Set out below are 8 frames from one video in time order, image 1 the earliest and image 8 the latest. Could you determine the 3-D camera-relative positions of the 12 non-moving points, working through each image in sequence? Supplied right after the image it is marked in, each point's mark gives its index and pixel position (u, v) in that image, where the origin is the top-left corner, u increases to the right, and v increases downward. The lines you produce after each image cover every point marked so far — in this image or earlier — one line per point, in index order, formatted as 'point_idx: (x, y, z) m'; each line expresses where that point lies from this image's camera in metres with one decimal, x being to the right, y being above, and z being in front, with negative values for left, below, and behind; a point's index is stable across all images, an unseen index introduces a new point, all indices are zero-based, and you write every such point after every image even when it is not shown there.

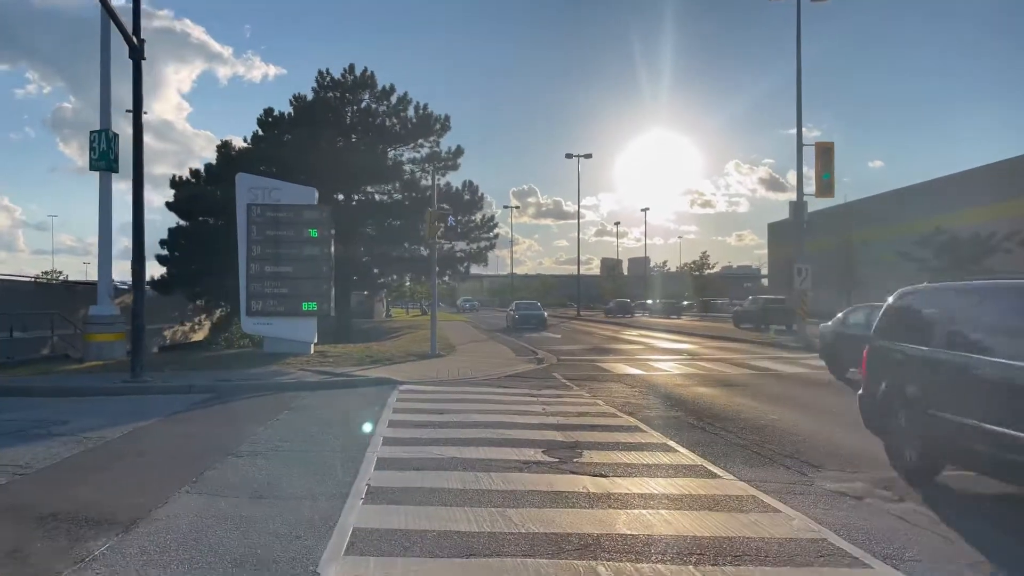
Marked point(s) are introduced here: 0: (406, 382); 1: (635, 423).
0: (-2.4, -2.0, +17.5) m
1: (+1.9, -2.1, +12.2) m
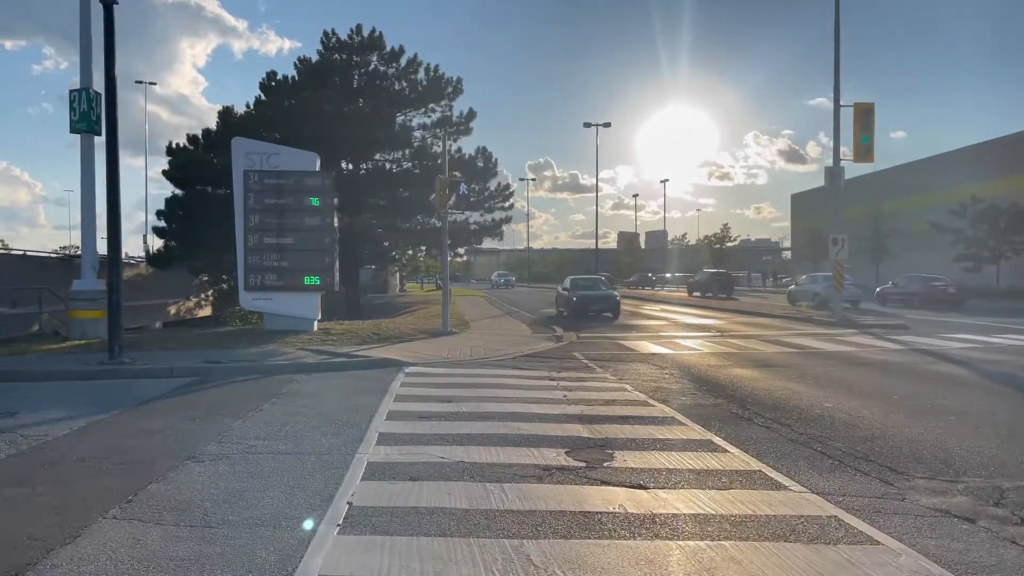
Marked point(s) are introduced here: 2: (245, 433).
0: (-2.0, -1.5, +16.0) m
1: (+2.1, -1.7, +10.6) m
2: (-2.8, -1.5, +8.5) m
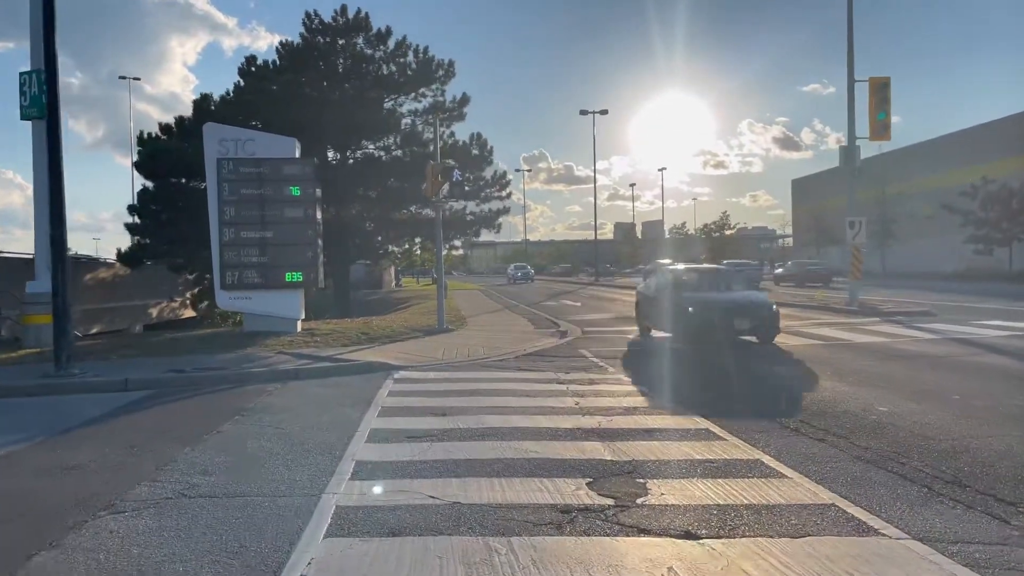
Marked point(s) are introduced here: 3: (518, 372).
0: (-2.0, -1.4, +14.4) m
1: (+2.1, -1.5, +9.0) m
2: (-2.8, -1.5, +6.8) m
3: (+0.1, -1.5, +14.2) m
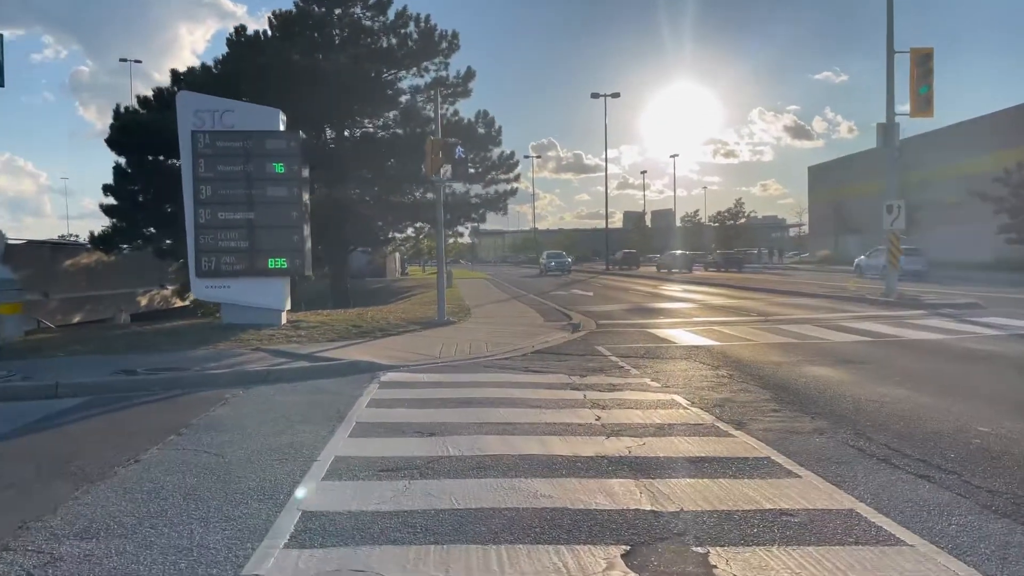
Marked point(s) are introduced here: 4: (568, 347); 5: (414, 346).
0: (-1.9, -1.2, +12.4) m
1: (+2.2, -1.4, +7.0) m
2: (-2.7, -1.4, +4.9) m
3: (+0.2, -1.3, +12.2) m
4: (+1.1, -1.1, +15.4) m
5: (-1.8, -1.1, +14.9) m
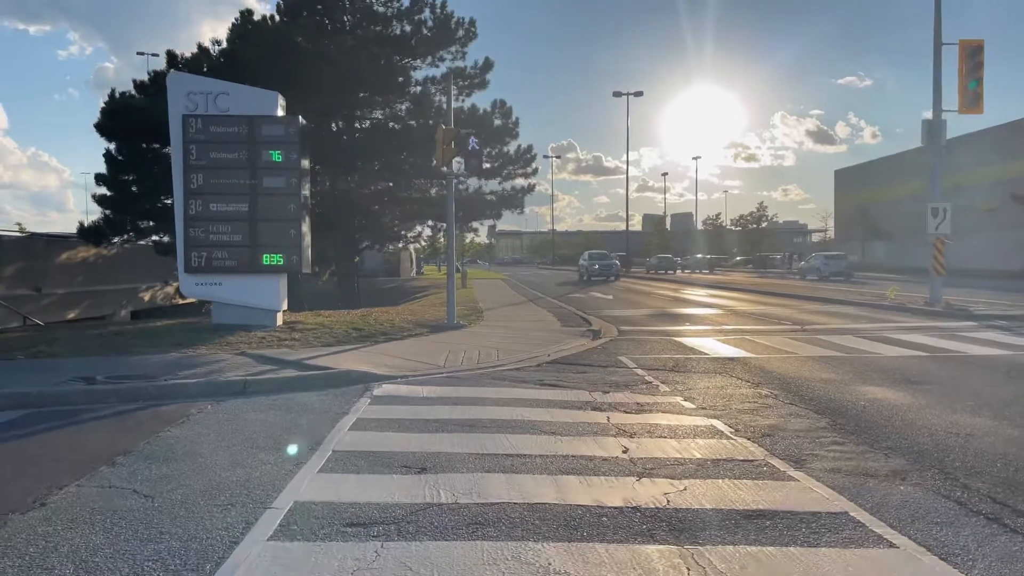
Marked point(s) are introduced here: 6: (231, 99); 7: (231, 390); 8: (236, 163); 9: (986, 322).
0: (-1.7, -1.2, +11.0) m
1: (+2.2, -1.5, +5.5) m
2: (-2.7, -1.4, +3.5) m
3: (+0.4, -1.3, +10.8) m
4: (+1.3, -1.2, +13.9) m
5: (-1.6, -1.1, +13.5) m
6: (-5.6, +3.8, +16.2) m
7: (-3.4, -1.2, +9.8) m
8: (-5.4, +2.5, +15.8) m
9: (+11.5, -0.8, +19.5) m
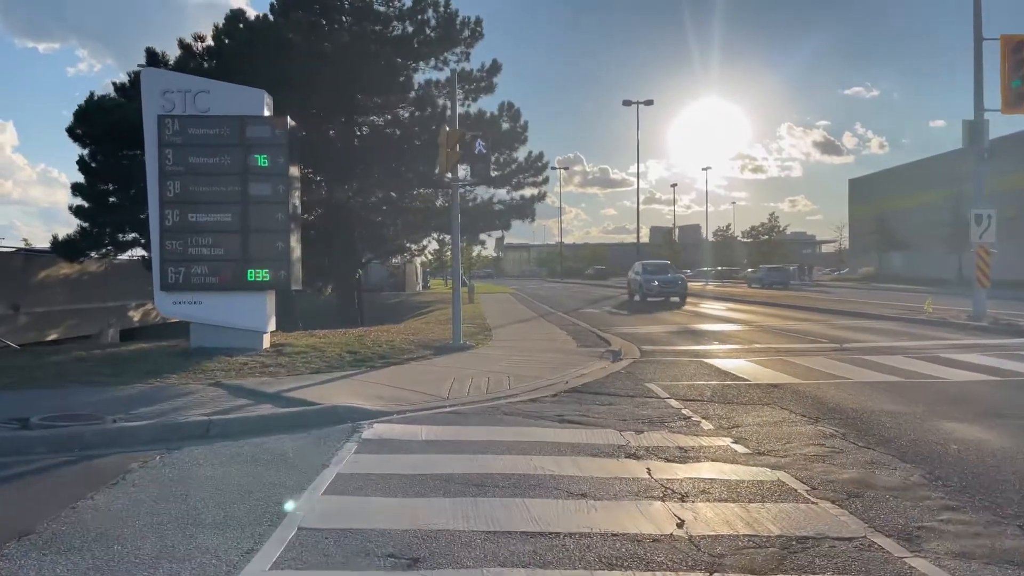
0: (-1.5, -1.5, +9.4) m
1: (+2.4, -1.6, +3.8) m
2: (-2.6, -1.5, +1.9) m
3: (+0.5, -1.6, +9.1) m
4: (+1.5, -1.5, +12.3) m
5: (-1.4, -1.4, +11.8) m
6: (-5.4, +3.5, +14.6) m
7: (-3.2, -1.5, +8.1) m
8: (-5.2, +2.1, +14.3) m
9: (+11.7, -1.1, +17.7) m
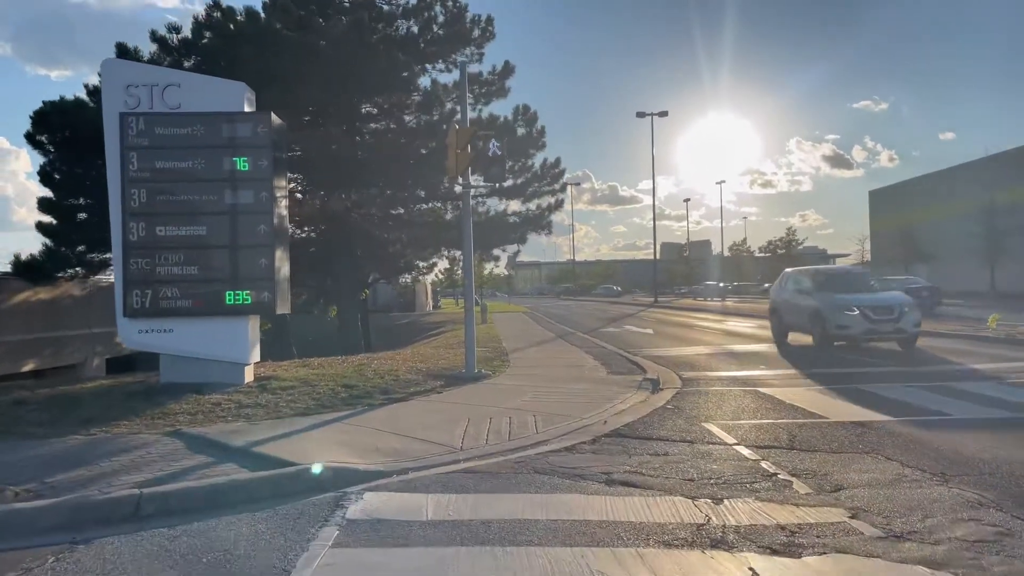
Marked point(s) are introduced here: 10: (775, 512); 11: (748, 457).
0: (-1.2, -1.7, +7.2) m
1: (+2.6, -1.7, +1.6) m
2: (-2.4, -1.6, -0.2) m
3: (+0.8, -1.8, +7.0) m
4: (+1.9, -1.7, +10.1) m
5: (-1.1, -1.6, +9.7) m
6: (-5.1, +3.1, +12.7) m
7: (-2.9, -1.7, +6.0) m
8: (-4.9, +1.7, +12.3) m
9: (+12.1, -1.3, +15.4) m
10: (+2.1, -1.7, +6.4) m
11: (+2.4, -1.7, +8.2) m
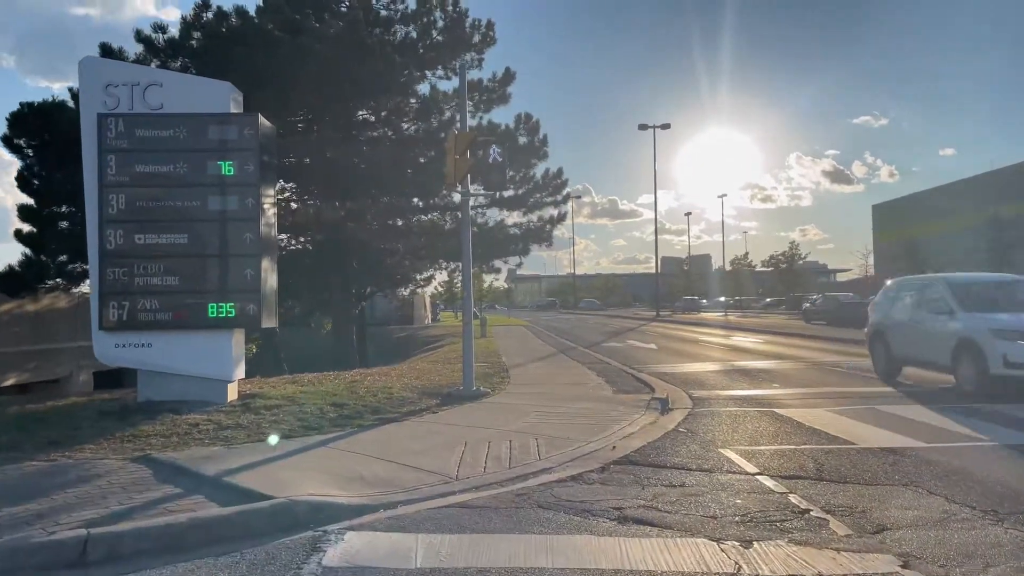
0: (-1.2, -1.8, +6.4) m
1: (+2.6, -1.7, +0.9) m
2: (-2.4, -1.6, -1.0) m
3: (+0.8, -1.9, +6.2) m
4: (+1.9, -1.9, +9.3) m
5: (-1.0, -1.8, +8.9) m
6: (-5.1, +2.9, +12.0) m
7: (-2.9, -1.7, +5.2) m
8: (-4.9, +1.6, +11.5) m
9: (+12.1, -1.7, +14.7) m
10: (+2.1, -1.9, +5.6) m
11: (+2.4, -1.9, +7.5) m
